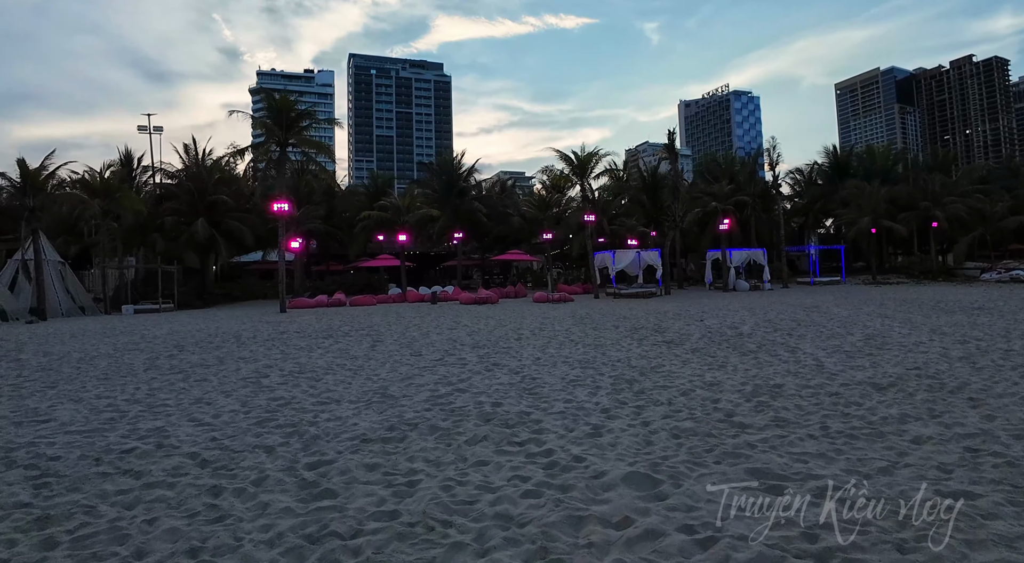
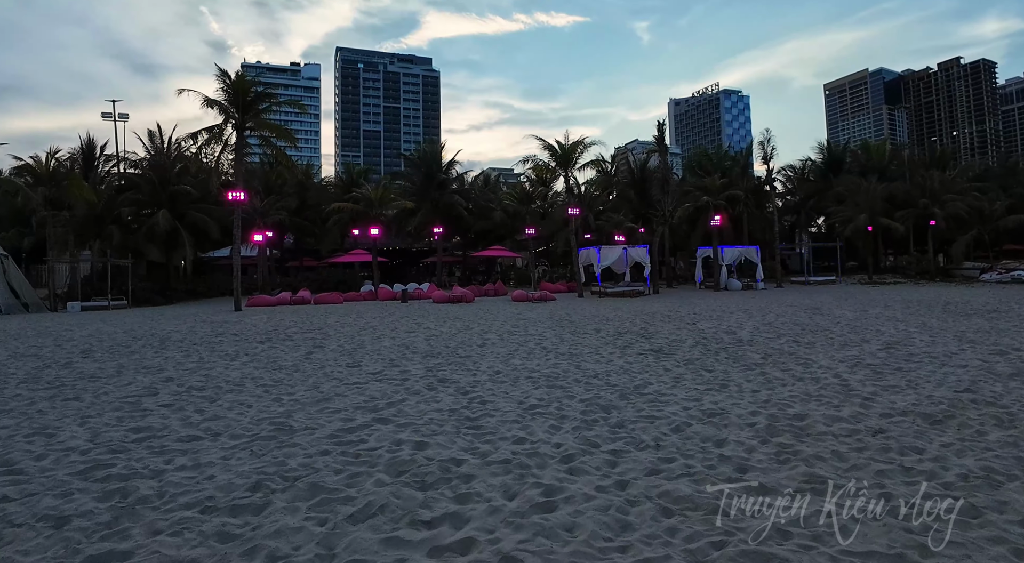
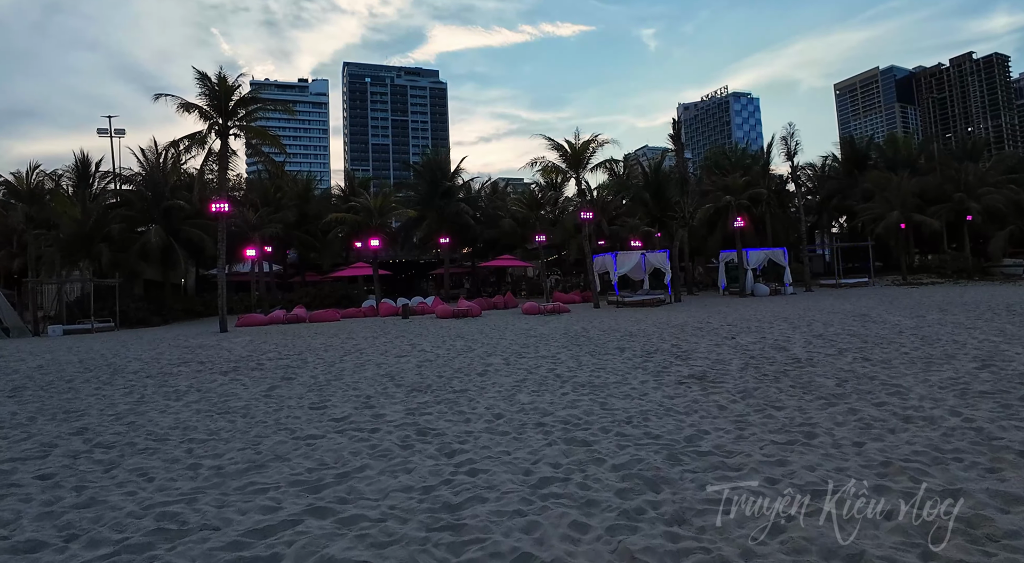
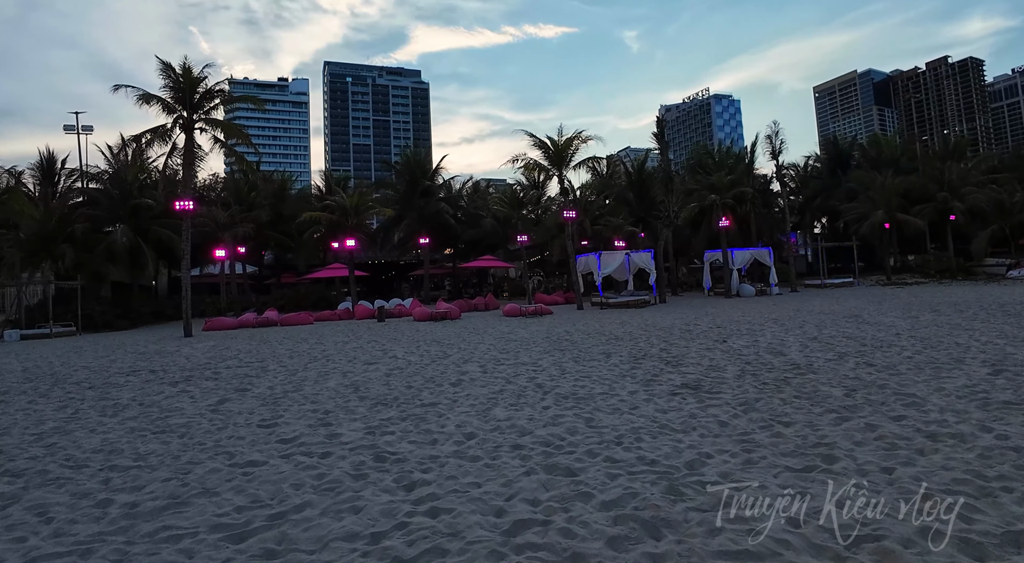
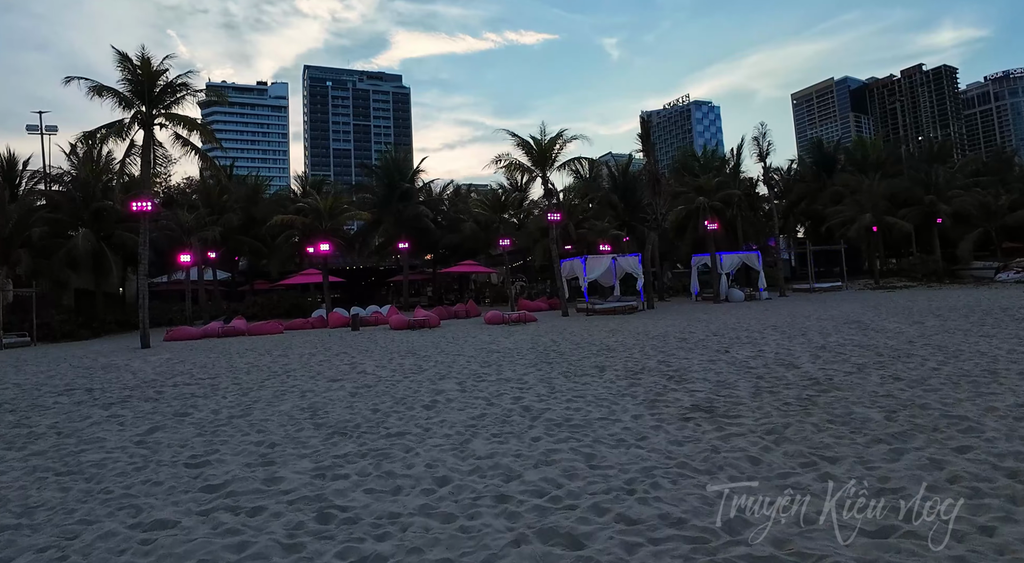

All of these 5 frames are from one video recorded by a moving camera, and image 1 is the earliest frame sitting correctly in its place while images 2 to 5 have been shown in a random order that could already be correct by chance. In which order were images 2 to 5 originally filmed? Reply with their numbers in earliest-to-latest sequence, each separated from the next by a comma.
2, 3, 4, 5
